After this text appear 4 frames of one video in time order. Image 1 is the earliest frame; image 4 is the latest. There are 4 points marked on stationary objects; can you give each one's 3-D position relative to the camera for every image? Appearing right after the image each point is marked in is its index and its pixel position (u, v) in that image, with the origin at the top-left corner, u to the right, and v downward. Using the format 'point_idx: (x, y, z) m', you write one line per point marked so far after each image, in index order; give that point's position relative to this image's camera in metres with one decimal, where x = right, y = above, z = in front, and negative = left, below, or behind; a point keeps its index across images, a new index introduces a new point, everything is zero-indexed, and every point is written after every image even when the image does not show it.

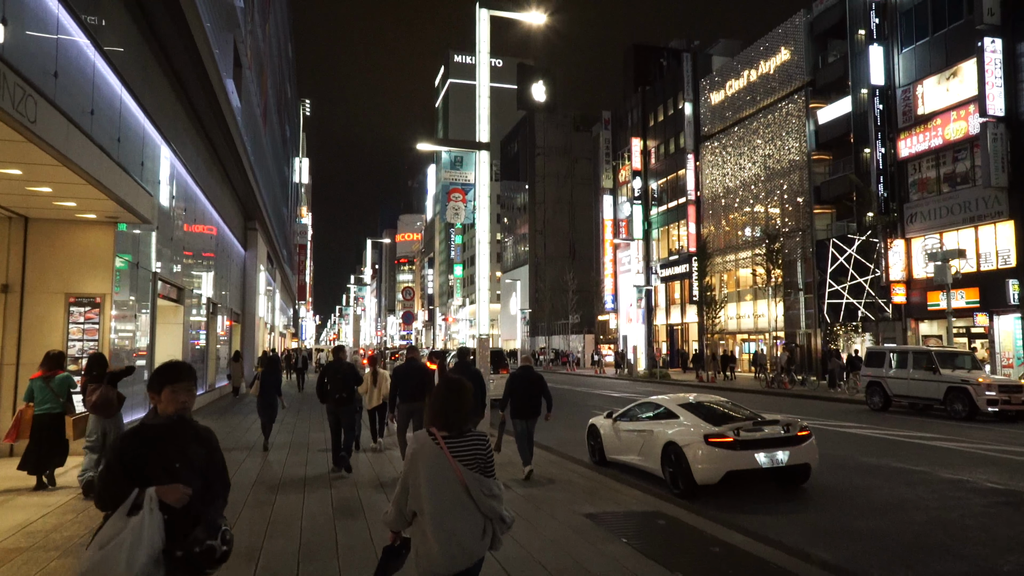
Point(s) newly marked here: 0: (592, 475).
0: (+1.1, -2.6, +9.8) m
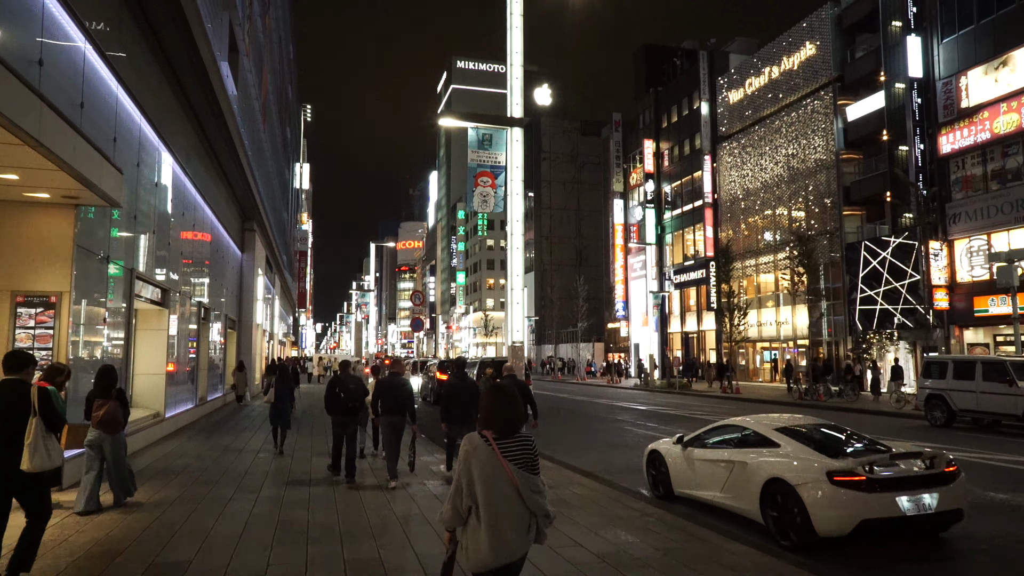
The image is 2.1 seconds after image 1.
0: (+1.7, -2.5, +7.9) m
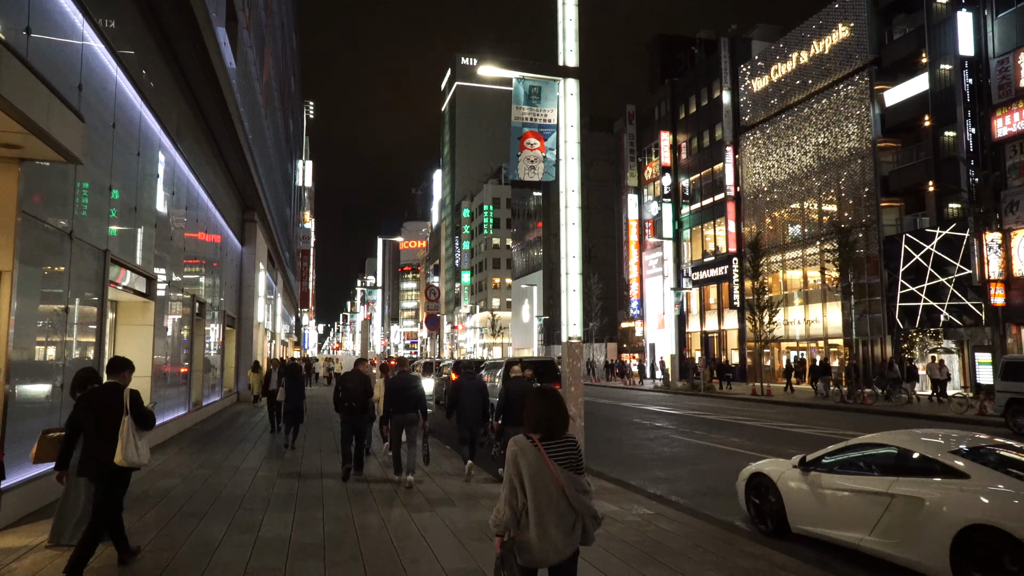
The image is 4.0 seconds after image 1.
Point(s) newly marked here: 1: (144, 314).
0: (+2.4, -2.3, +6.0) m
1: (-7.0, -0.5, +13.5) m
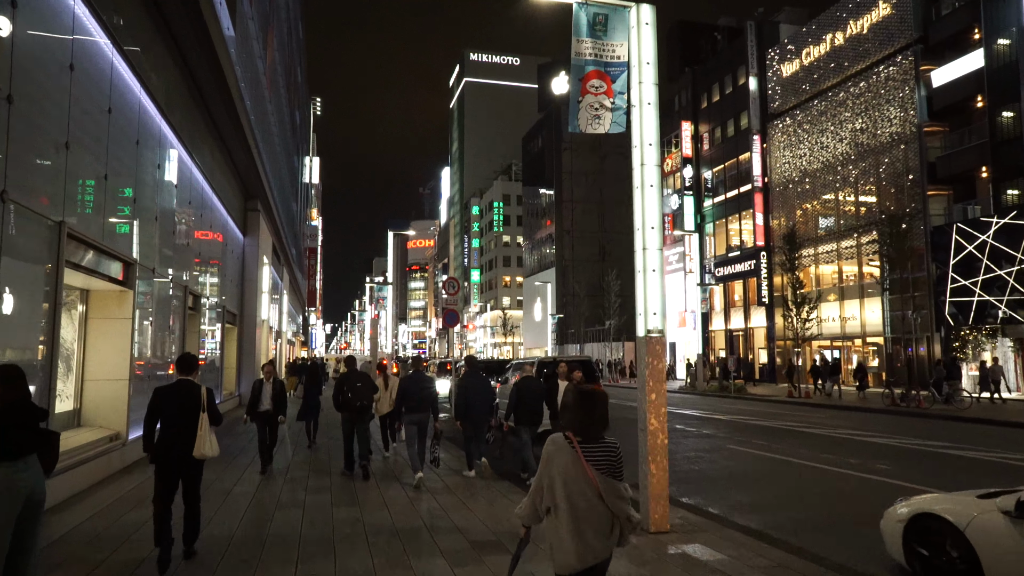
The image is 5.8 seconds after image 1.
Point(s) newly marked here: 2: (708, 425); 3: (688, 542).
0: (+3.0, -2.1, +4.0) m
1: (-6.3, -0.3, +11.7) m
2: (+5.3, -3.7, +18.9) m
3: (+1.6, -2.3, +6.5) m
